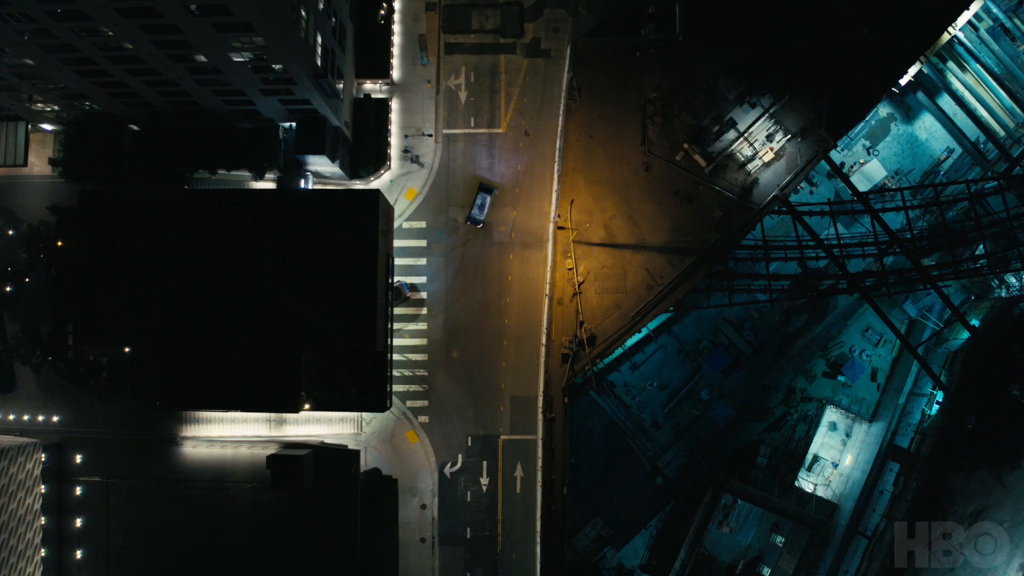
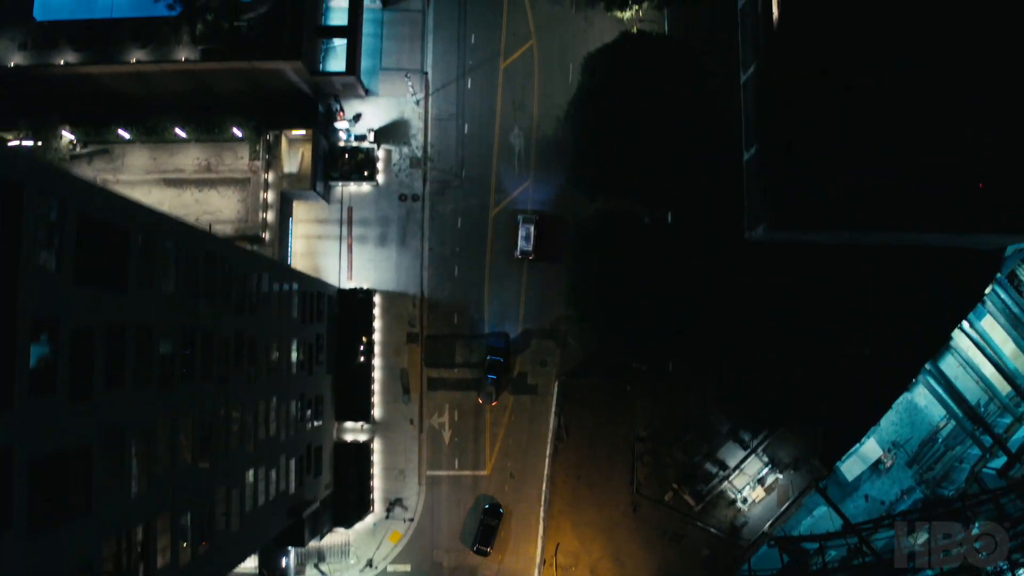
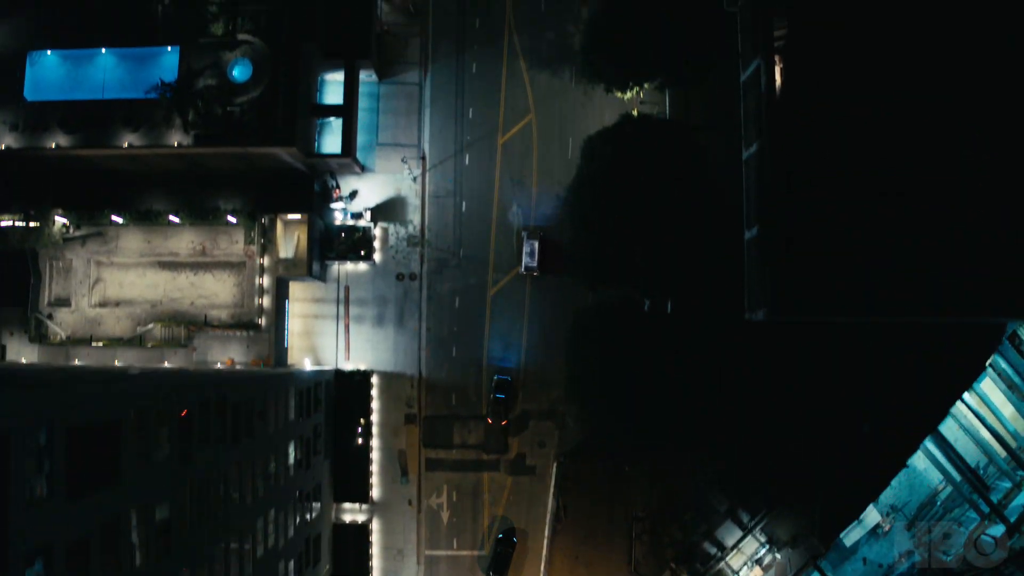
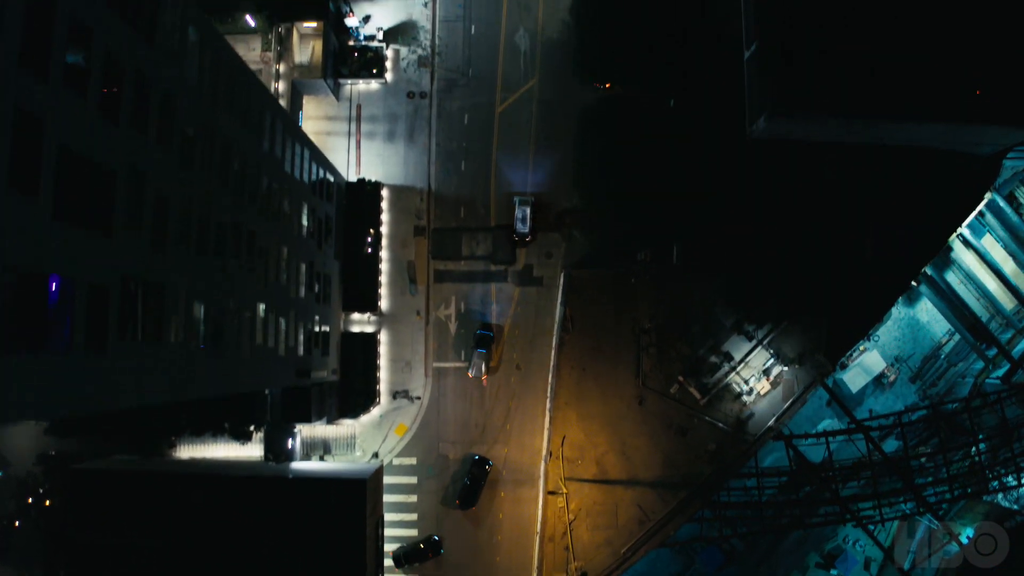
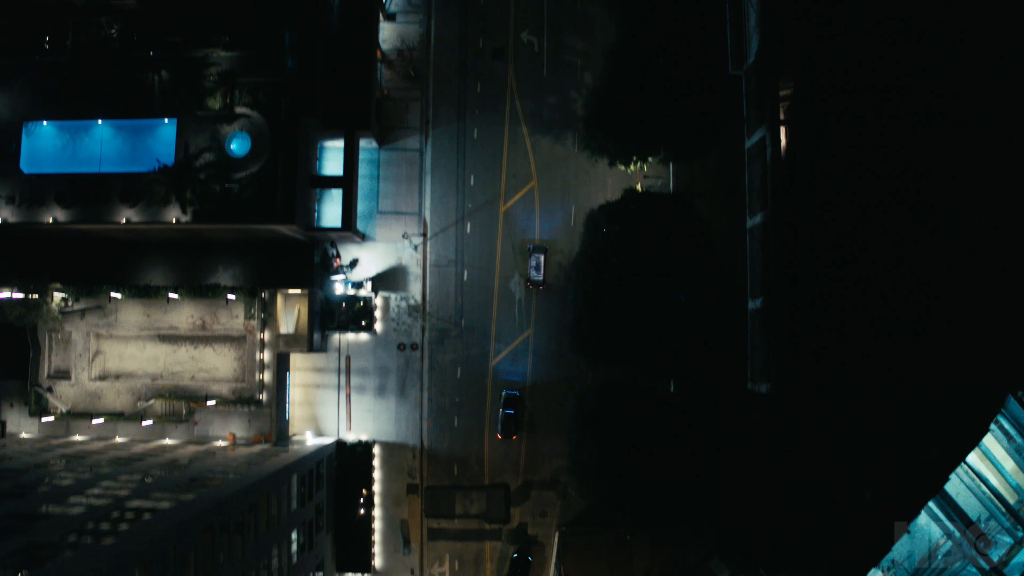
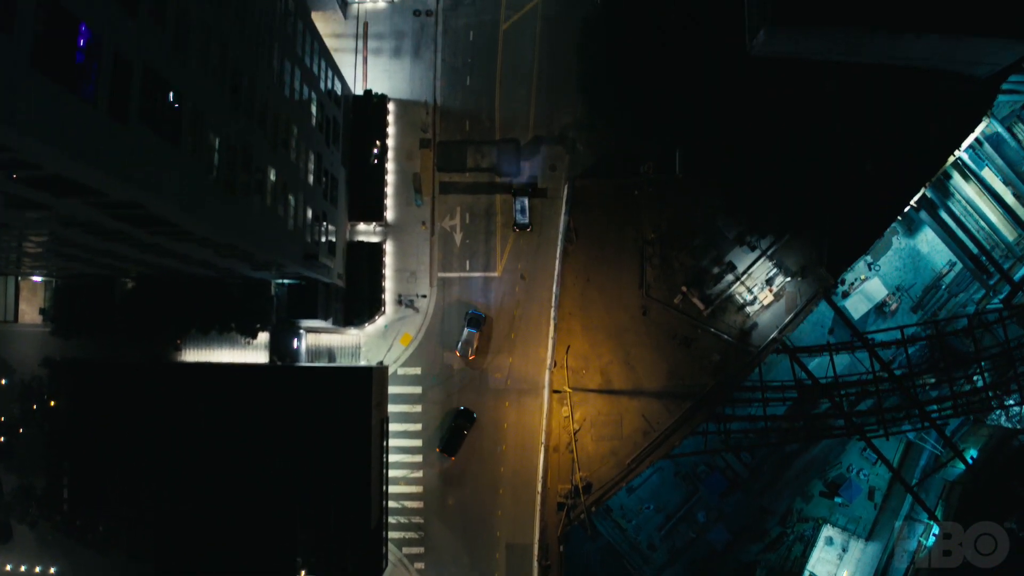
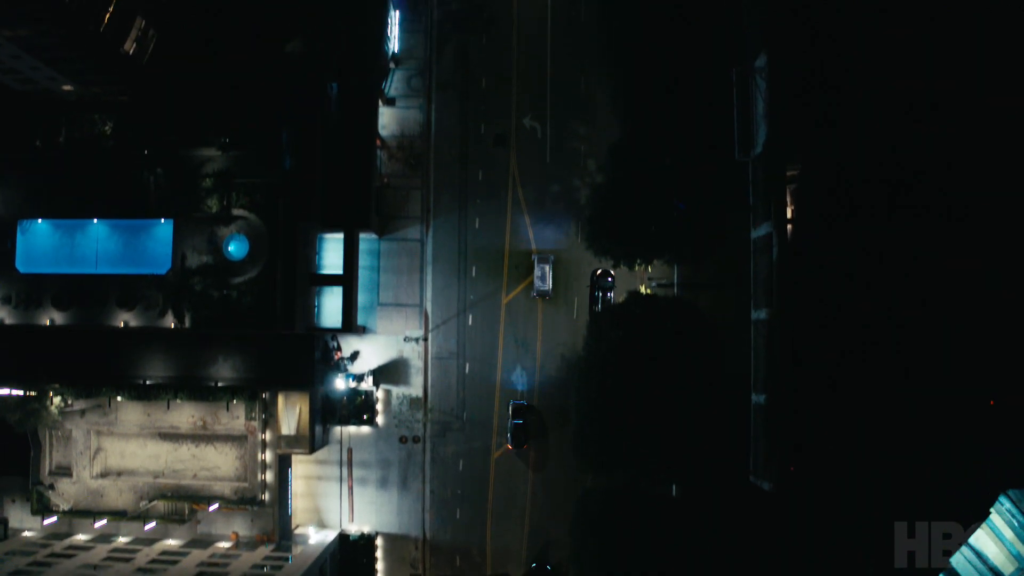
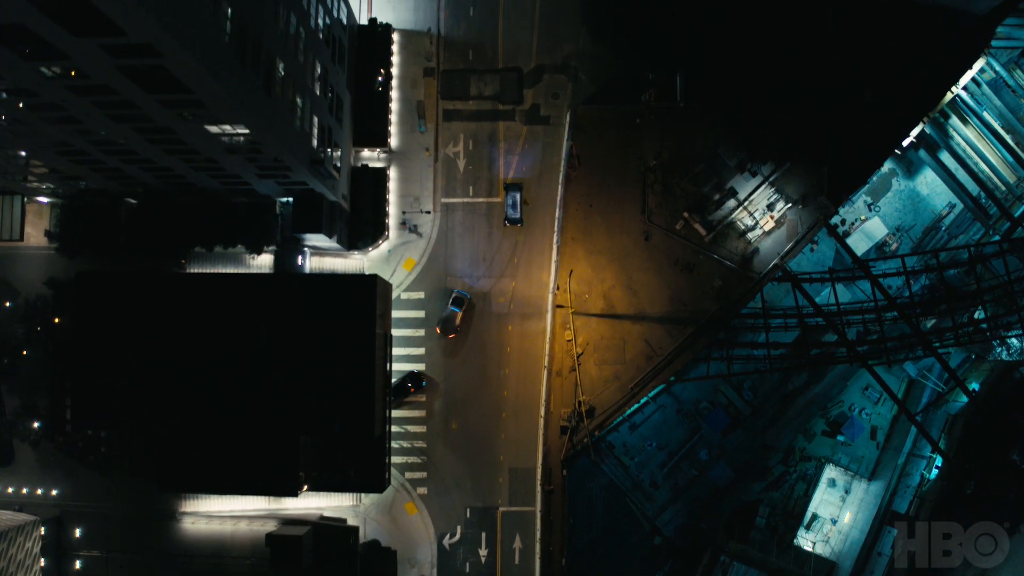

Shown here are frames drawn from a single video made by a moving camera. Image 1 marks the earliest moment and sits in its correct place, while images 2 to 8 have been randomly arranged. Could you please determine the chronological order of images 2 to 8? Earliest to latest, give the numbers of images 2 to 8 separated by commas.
8, 6, 4, 2, 3, 5, 7
